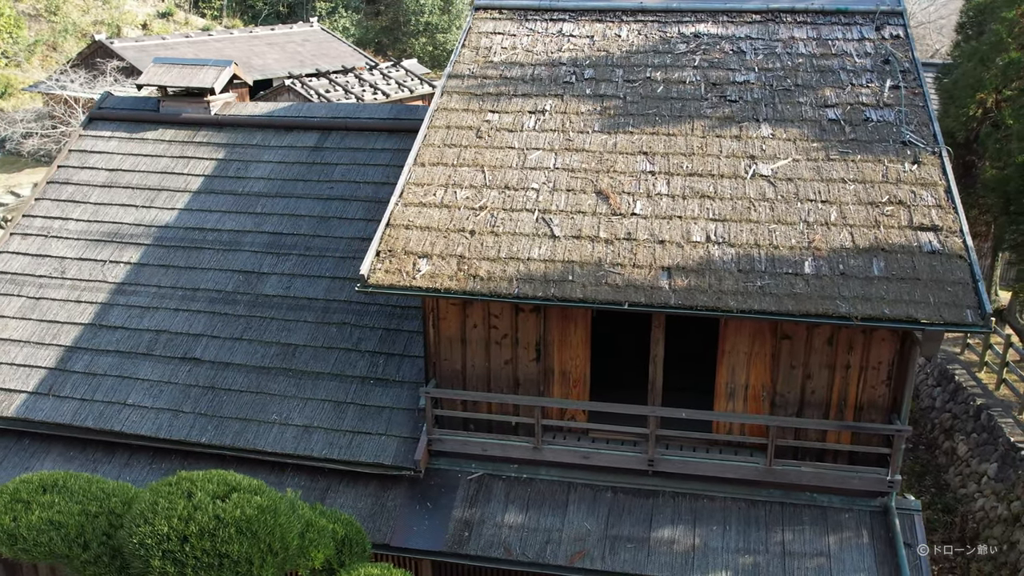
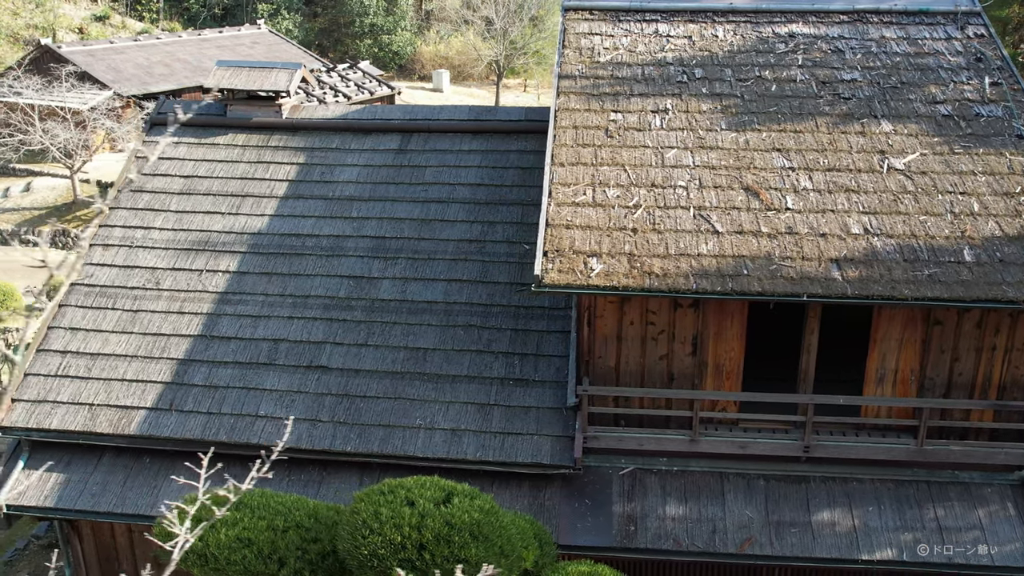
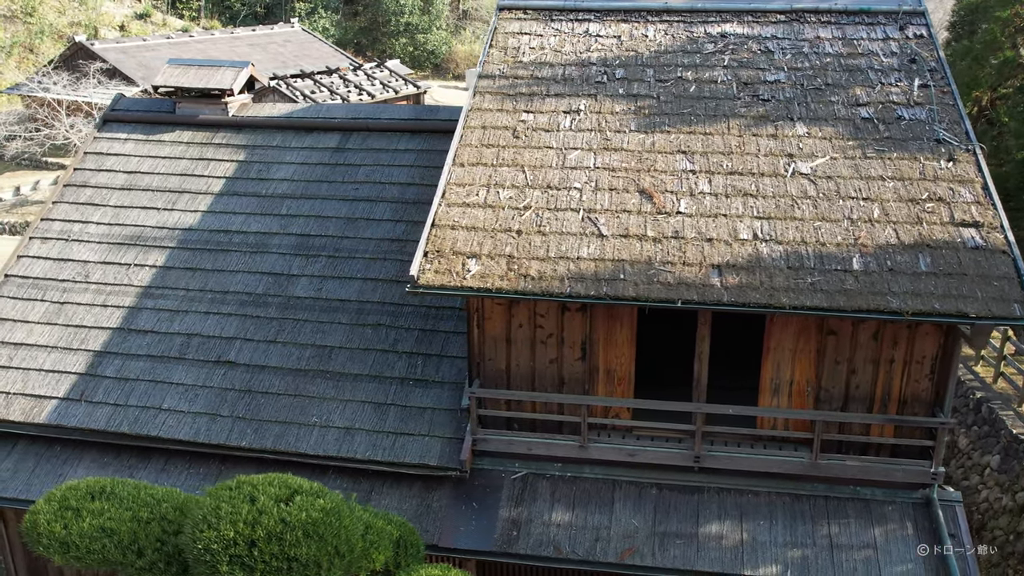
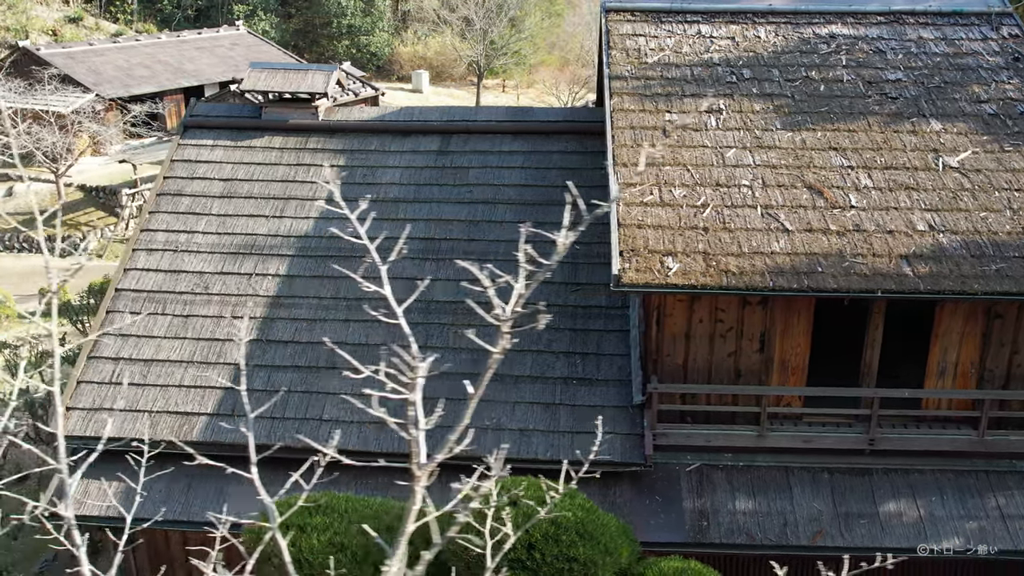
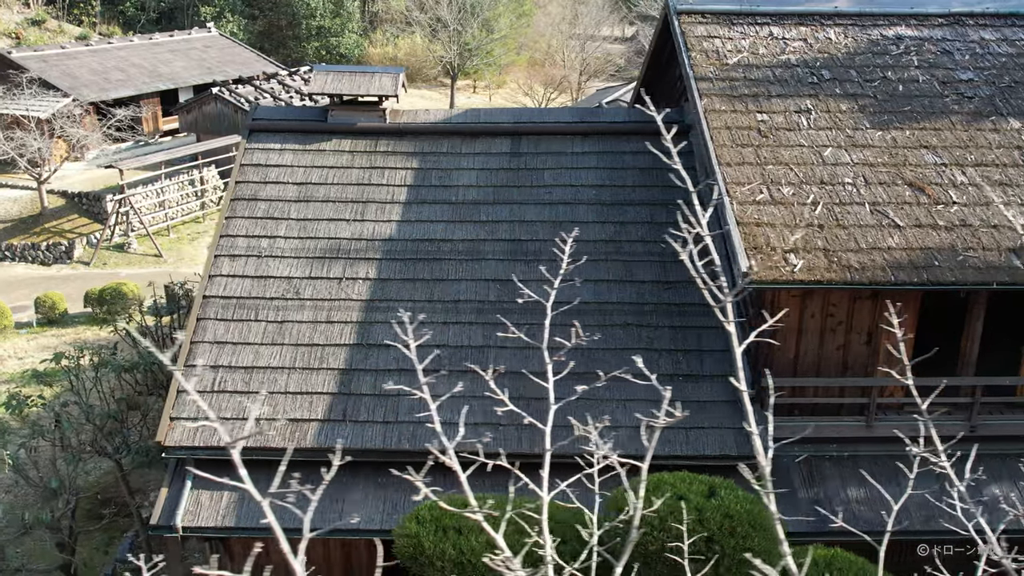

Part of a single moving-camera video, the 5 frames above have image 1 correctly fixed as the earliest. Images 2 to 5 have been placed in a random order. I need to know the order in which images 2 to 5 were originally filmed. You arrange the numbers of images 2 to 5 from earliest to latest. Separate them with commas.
3, 2, 4, 5
